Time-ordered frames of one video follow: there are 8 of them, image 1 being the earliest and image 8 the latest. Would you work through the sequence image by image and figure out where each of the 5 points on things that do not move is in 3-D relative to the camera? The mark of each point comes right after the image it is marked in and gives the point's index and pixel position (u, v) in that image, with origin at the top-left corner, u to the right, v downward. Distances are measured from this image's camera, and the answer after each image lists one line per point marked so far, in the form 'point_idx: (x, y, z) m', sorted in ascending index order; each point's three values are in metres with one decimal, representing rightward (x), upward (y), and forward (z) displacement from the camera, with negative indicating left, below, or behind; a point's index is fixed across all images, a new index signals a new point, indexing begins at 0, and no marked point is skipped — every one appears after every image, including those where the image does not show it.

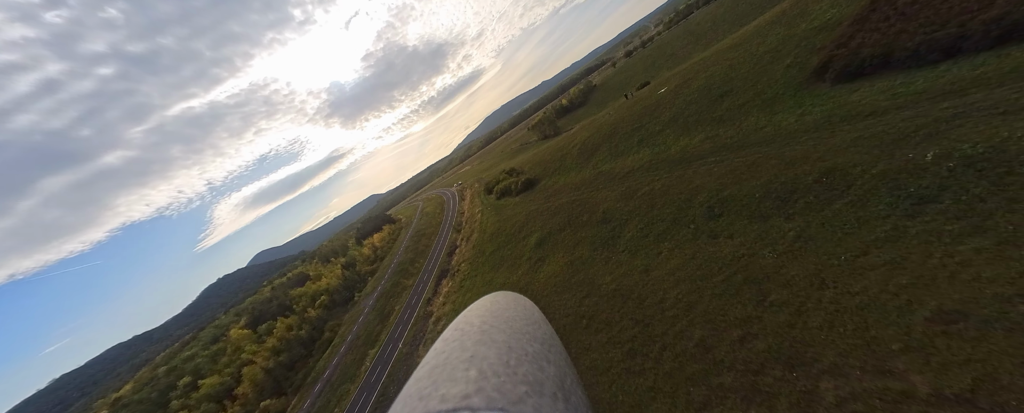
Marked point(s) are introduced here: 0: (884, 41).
0: (+22.3, +9.9, +15.8) m
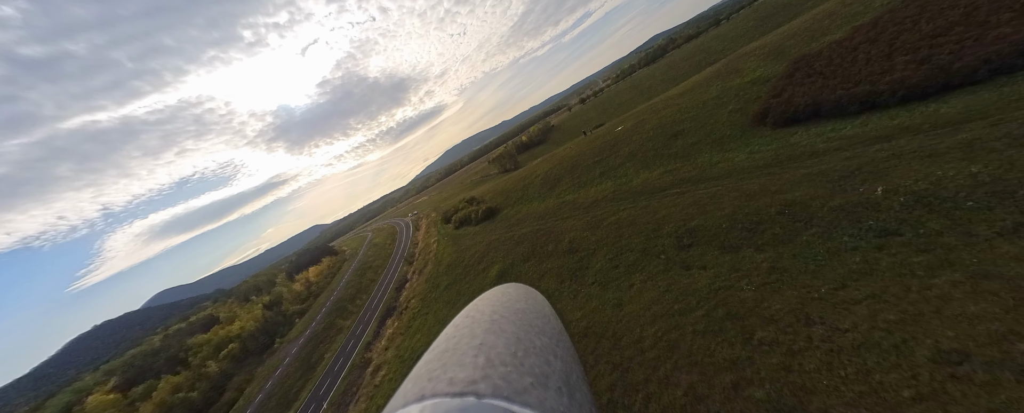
0: (+20.4, +7.6, +18.1) m
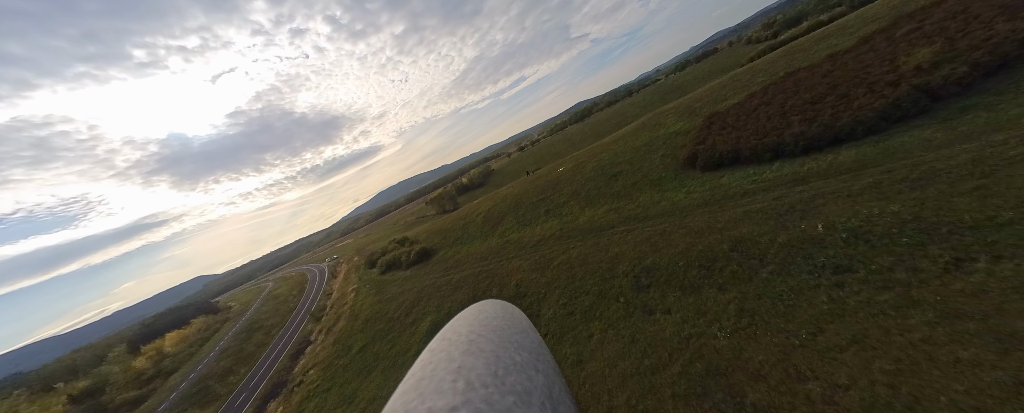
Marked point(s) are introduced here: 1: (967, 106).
0: (+16.6, +4.8, +20.3) m
1: (+22.2, +4.9, +13.0) m
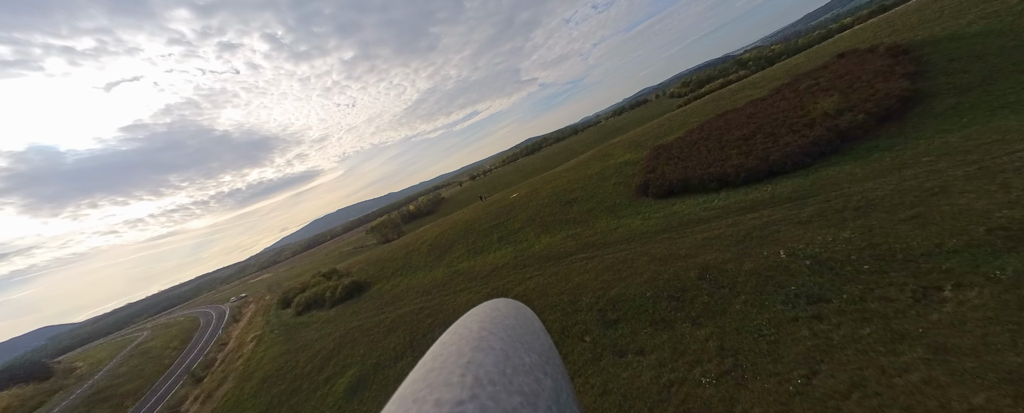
0: (+13.1, +2.7, +21.1) m
1: (+20.0, +3.3, +15.0) m
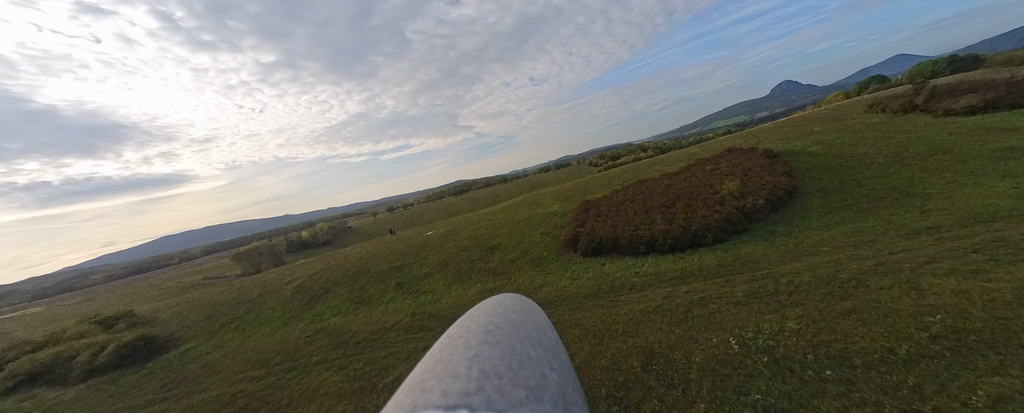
0: (+7.2, -1.8, +19.9) m
1: (+15.5, -1.4, +16.0) m
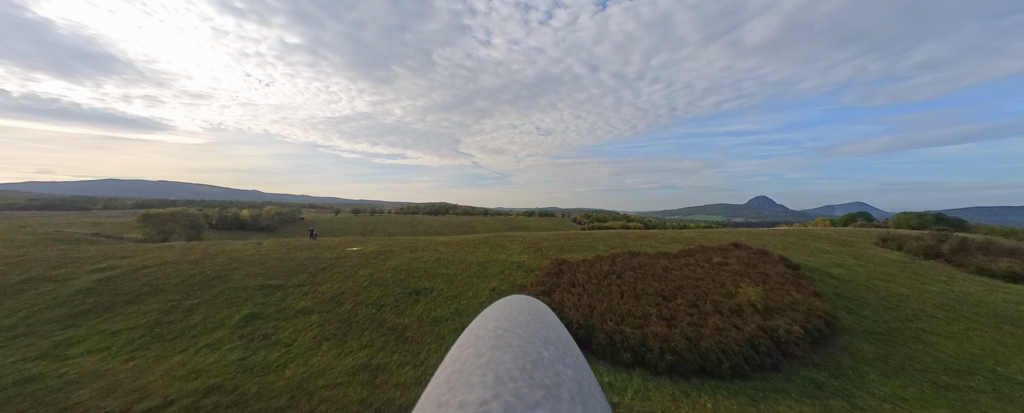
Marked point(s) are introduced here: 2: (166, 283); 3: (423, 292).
0: (+3.6, -5.6, +13.9) m
1: (+12.1, -6.8, +10.5) m
2: (-19.7, -4.7, +15.9) m
3: (-5.4, -5.5, +16.7) m
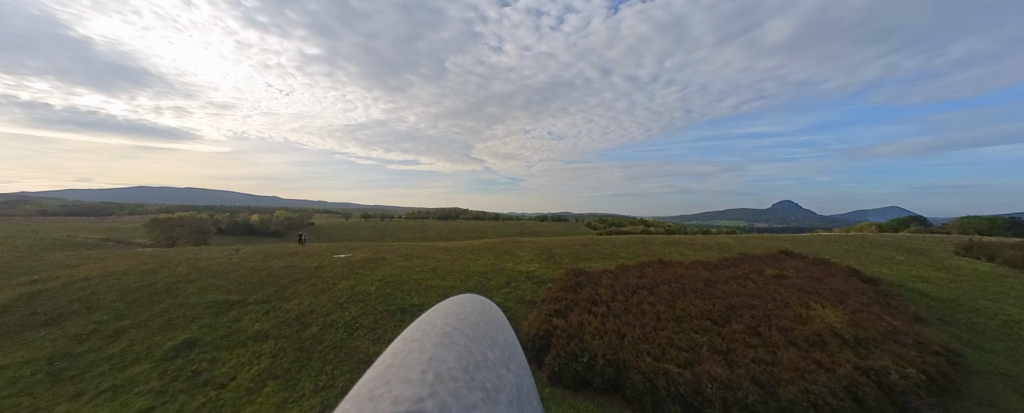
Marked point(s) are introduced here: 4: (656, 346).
0: (+3.9, -5.5, +10.7) m
1: (+12.2, -6.6, +6.9) m
2: (-19.3, -4.7, +13.7) m
3: (-5.0, -5.5, +13.9) m
4: (+5.6, -5.5, +10.4) m
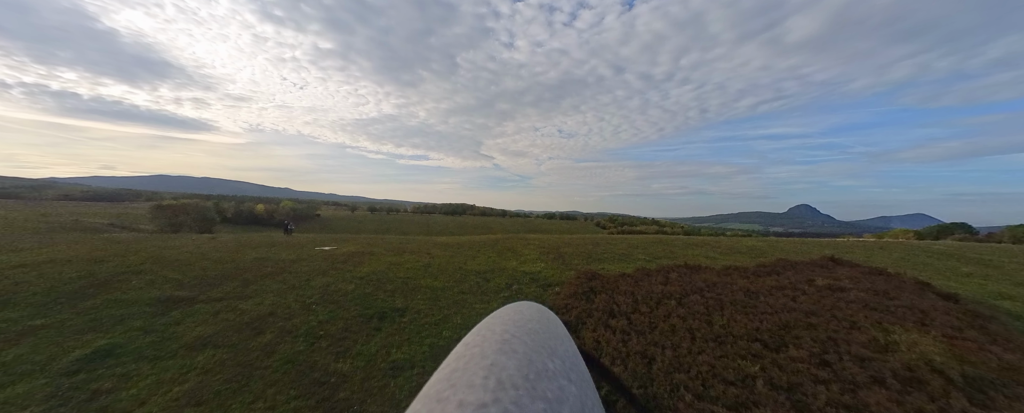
0: (+3.8, -5.1, +8.3) m
1: (+11.9, -6.5, +4.2) m
2: (-19.3, -3.7, +11.9) m
3: (-5.0, -4.8, +11.7) m
4: (+5.5, -5.2, +8.0) m
